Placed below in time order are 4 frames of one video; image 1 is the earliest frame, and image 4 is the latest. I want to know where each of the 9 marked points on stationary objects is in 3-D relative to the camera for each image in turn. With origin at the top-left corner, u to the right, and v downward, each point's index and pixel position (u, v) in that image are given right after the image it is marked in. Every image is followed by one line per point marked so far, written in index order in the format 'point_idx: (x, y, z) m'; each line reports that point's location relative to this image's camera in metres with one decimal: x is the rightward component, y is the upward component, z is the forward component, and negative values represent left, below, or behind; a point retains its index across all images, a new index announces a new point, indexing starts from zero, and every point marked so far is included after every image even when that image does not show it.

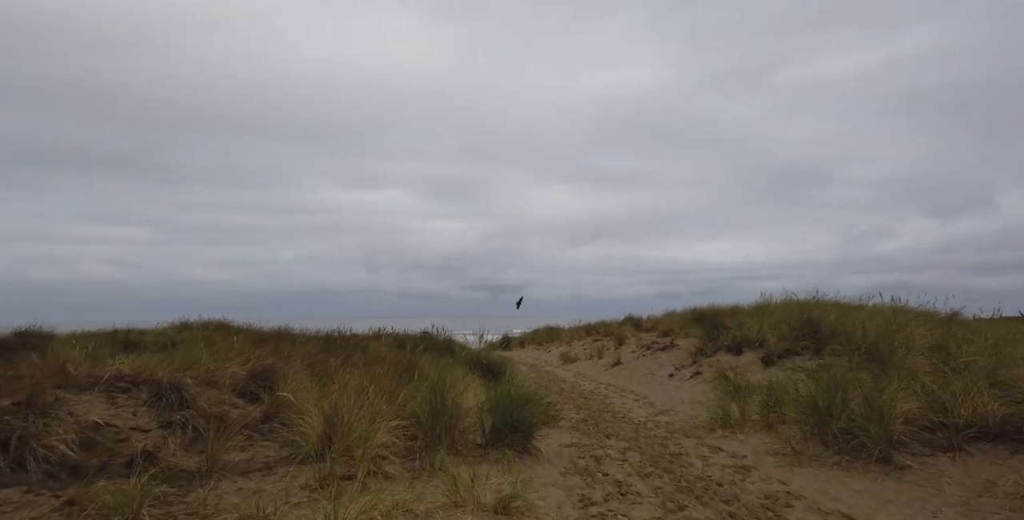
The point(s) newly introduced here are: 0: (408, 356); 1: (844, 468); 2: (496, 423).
0: (-2.3, -2.1, +11.2) m
1: (+3.1, -1.9, +4.8) m
2: (-0.2, -1.8, +5.6) m
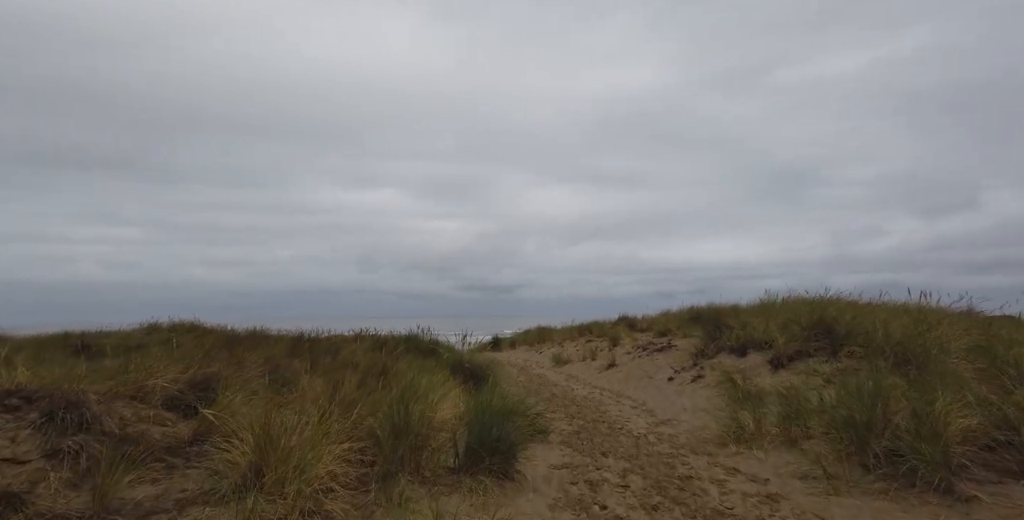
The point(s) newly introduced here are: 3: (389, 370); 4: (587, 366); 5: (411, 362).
0: (-2.6, -2.0, +10.3) m
1: (+2.9, -1.8, +3.9) m
2: (-0.4, -1.7, +4.7) m
3: (-2.2, -2.0, +9.1) m
4: (+2.3, -3.3, +15.9) m
5: (-2.1, -2.2, +10.9) m
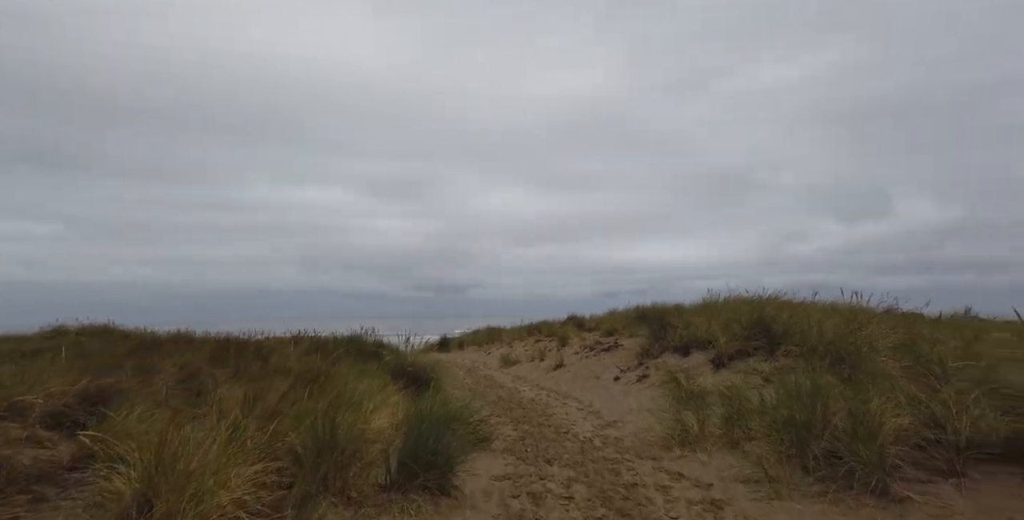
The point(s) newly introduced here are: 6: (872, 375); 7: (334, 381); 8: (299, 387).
0: (-3.6, -2.0, +9.7) m
1: (+2.4, -1.8, +3.9) m
2: (-0.9, -1.7, +4.4) m
3: (-3.1, -1.9, +8.6) m
4: (+0.7, -3.3, +15.8) m
5: (-3.2, -2.1, +10.4) m
6: (+4.0, -1.3, +5.7) m
7: (-2.7, -1.9, +7.9) m
8: (-2.9, -1.7, +7.1) m
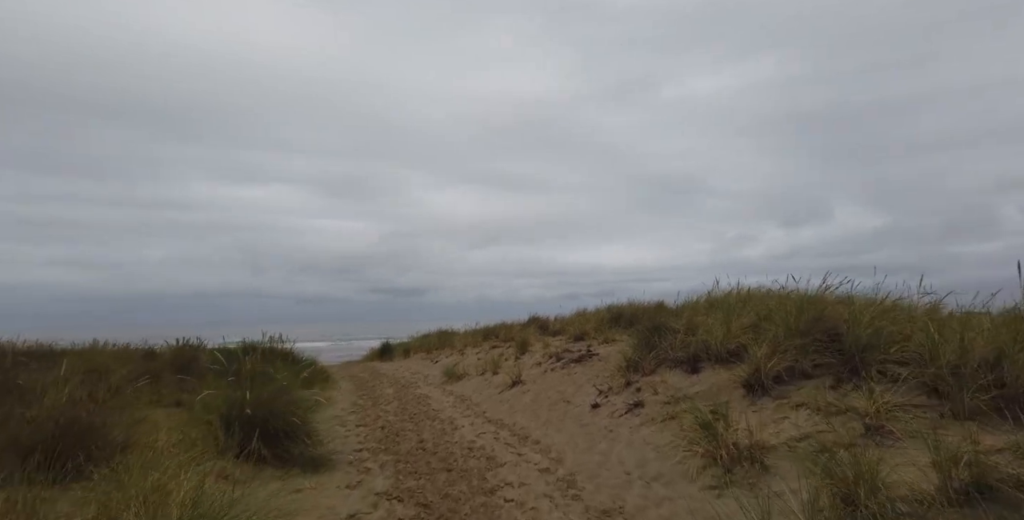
0: (-4.5, -1.6, +5.7) m
1: (+1.9, -1.4, +0.4) m
2: (-1.4, -1.3, +0.6) m
3: (-3.9, -1.5, +4.6) m
4: (-0.6, -2.9, +12.1) m
5: (-4.2, -1.8, +6.4) m
6: (+3.3, -0.9, +2.2) m
7: (-3.5, -1.5, +4.0) m
8: (-3.6, -1.3, +3.2) m
